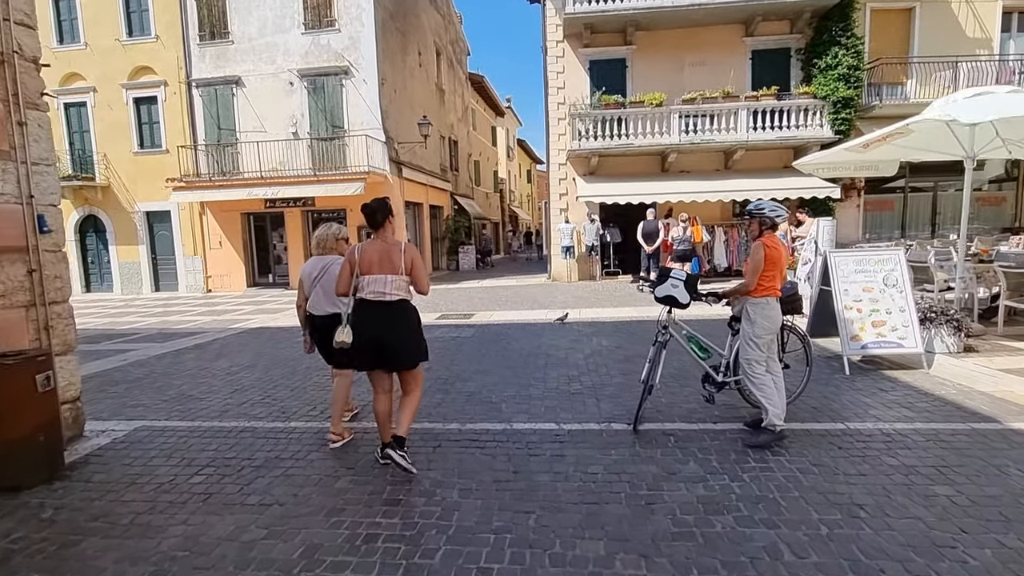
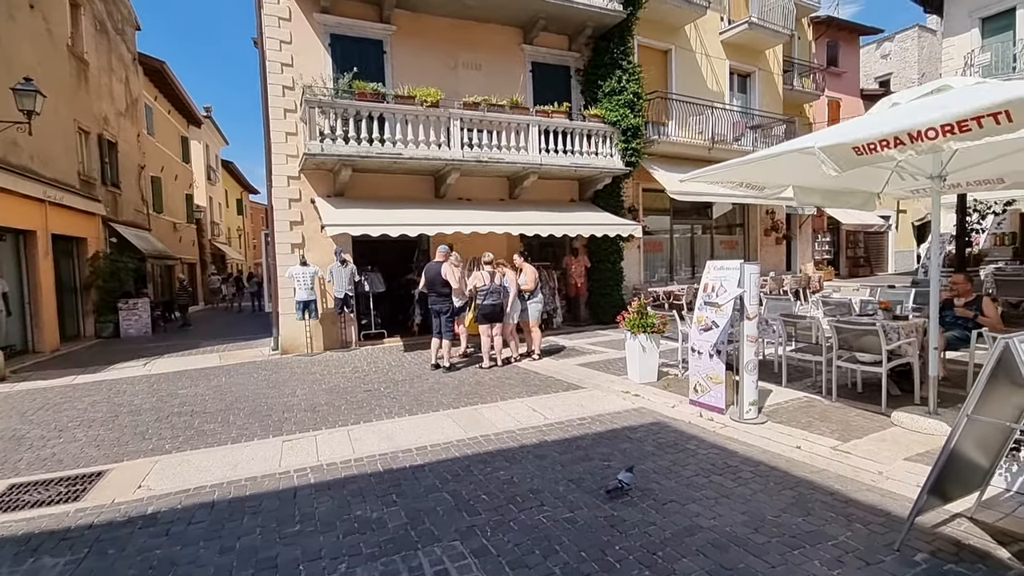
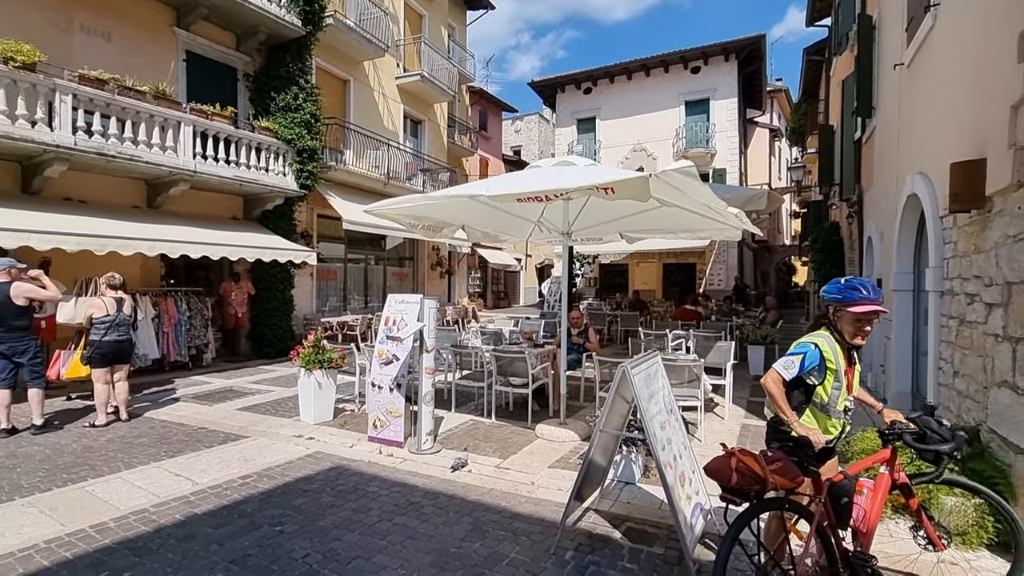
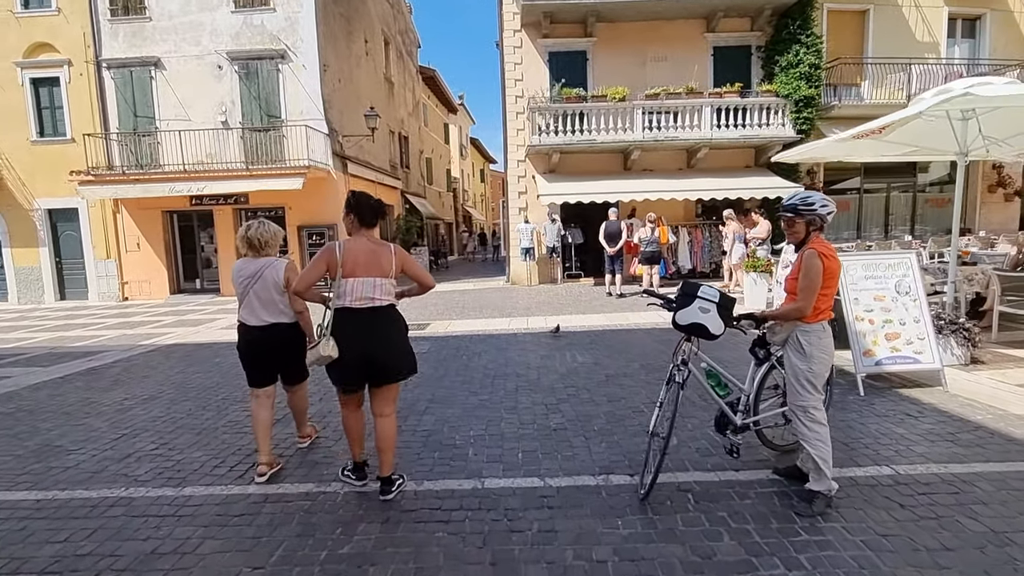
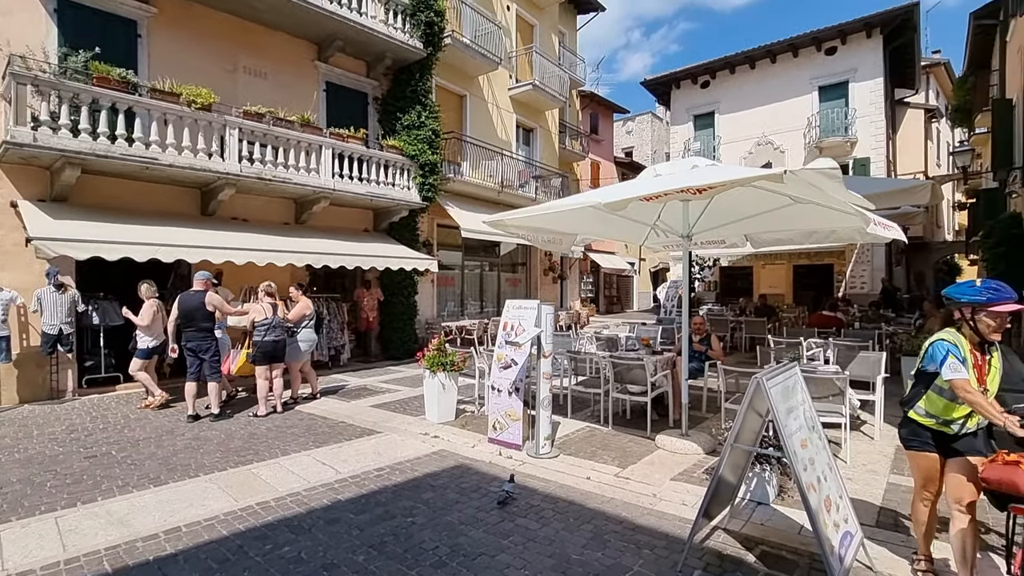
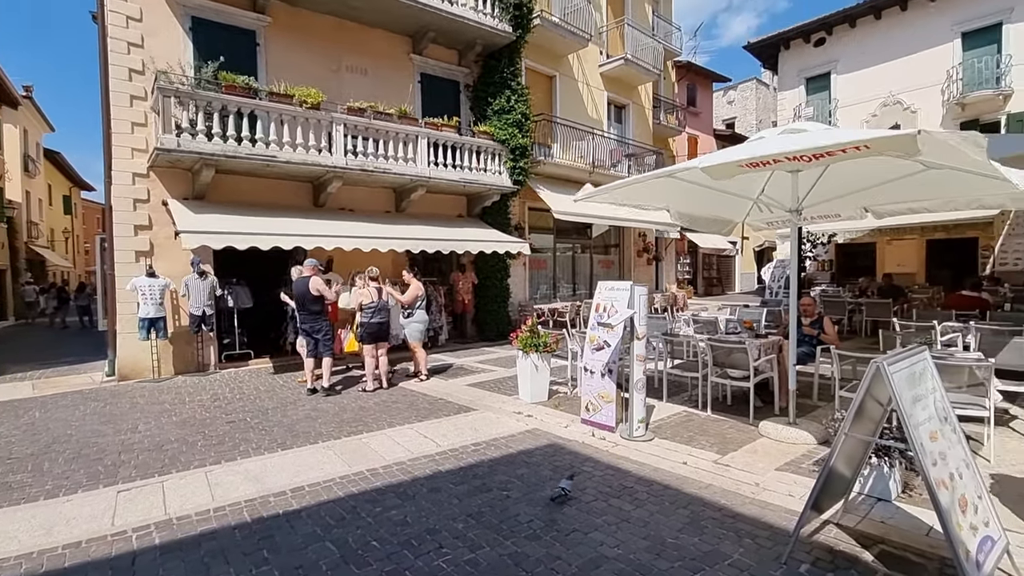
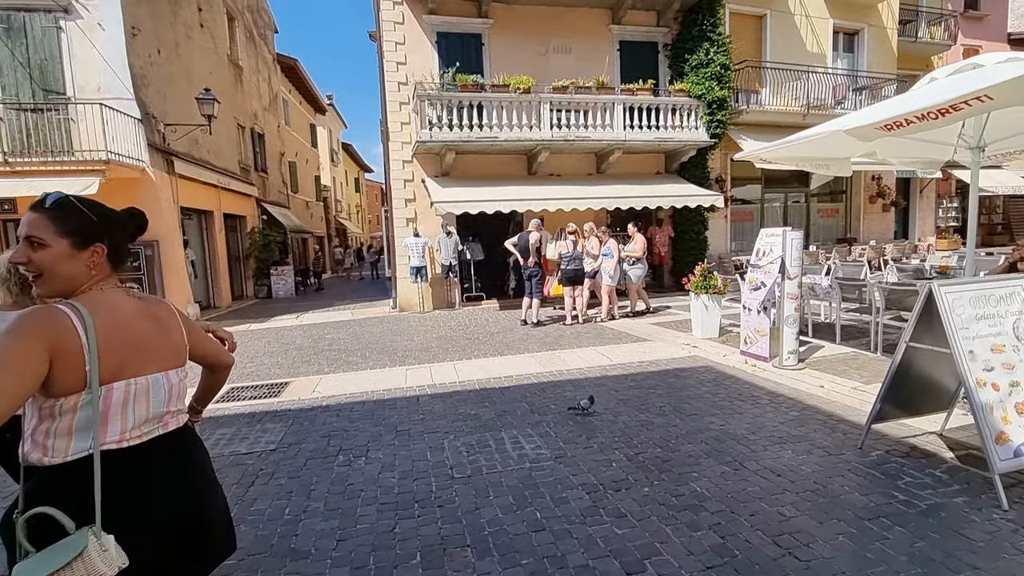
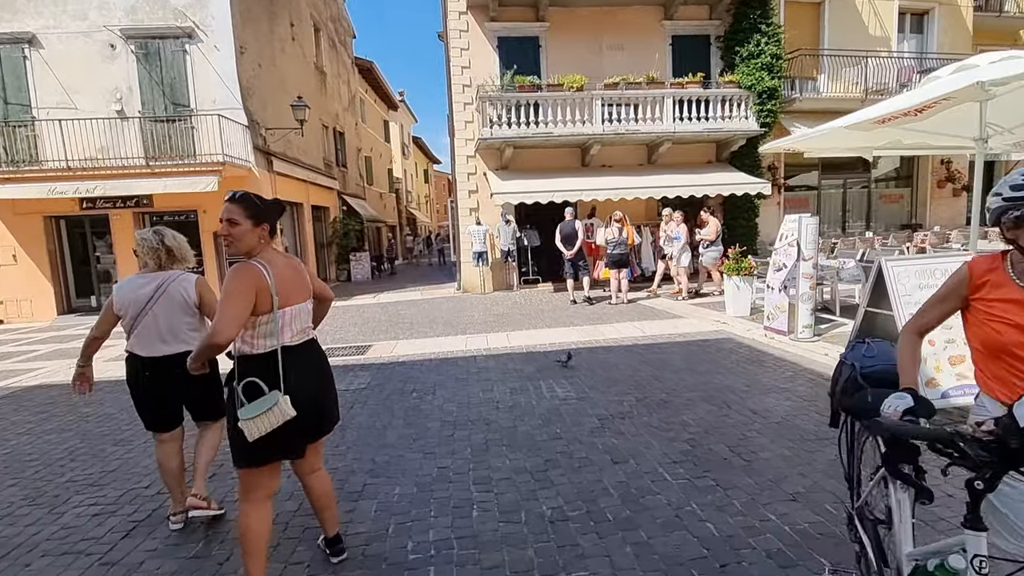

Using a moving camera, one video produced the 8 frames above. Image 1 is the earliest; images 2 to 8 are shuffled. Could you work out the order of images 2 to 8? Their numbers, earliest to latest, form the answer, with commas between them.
4, 8, 7, 2, 6, 5, 3
